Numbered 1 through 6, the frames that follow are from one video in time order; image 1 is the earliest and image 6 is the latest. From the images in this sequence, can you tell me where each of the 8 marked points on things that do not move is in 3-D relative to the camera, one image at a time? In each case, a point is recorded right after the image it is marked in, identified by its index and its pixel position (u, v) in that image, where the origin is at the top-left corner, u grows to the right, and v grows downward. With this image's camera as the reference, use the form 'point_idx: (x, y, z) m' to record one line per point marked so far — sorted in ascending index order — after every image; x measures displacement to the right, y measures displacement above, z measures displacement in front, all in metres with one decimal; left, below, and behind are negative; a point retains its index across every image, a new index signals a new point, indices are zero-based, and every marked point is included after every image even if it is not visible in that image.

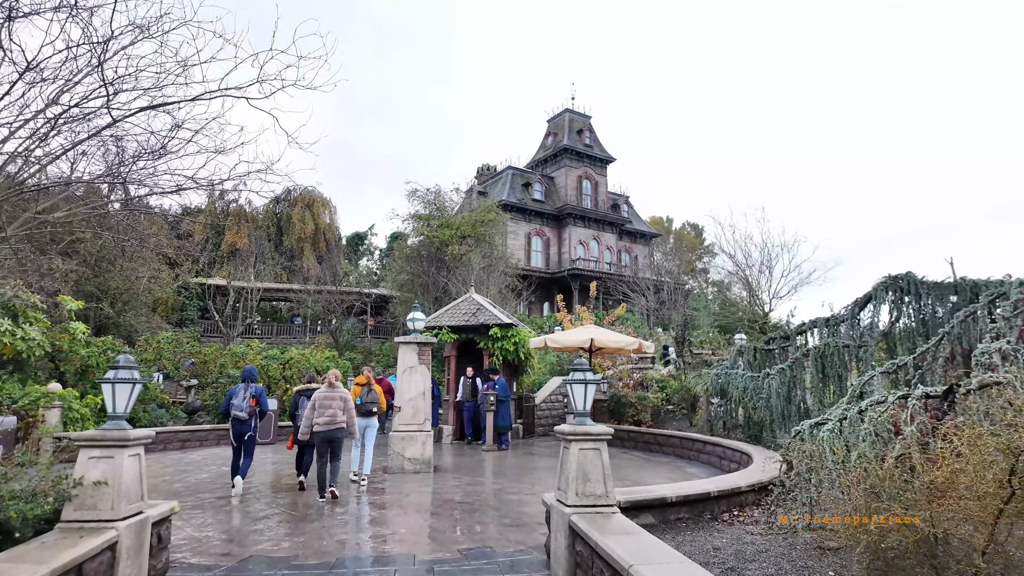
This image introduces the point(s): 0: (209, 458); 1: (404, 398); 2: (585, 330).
0: (-5.8, -3.2, +11.2) m
1: (-1.7, -1.8, +9.5) m
2: (+1.5, -0.9, +11.6) m
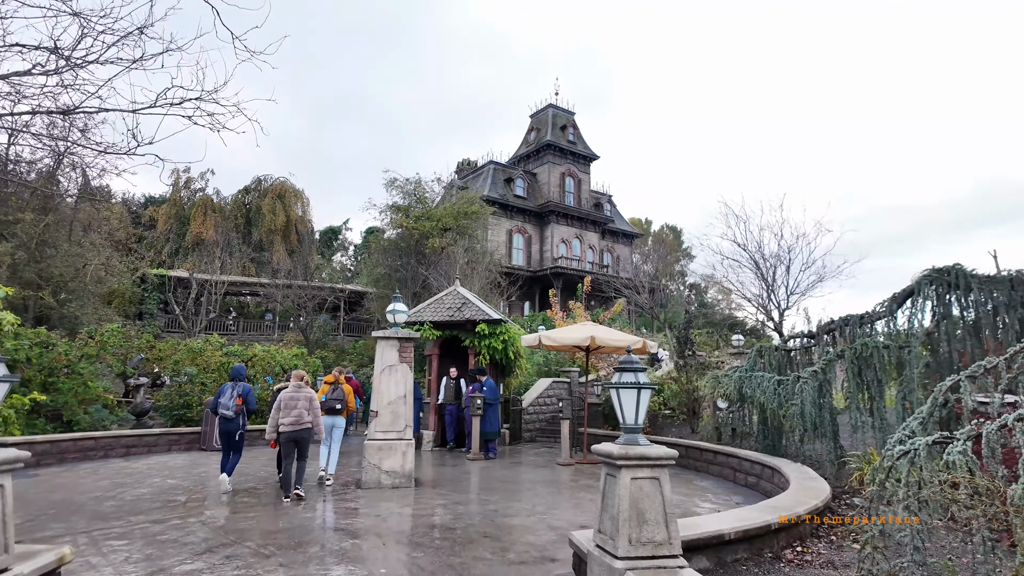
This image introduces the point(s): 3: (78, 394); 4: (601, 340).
0: (-6.0, -3.0, +9.8) m
1: (-1.8, -1.6, +8.2) m
2: (+1.3, -0.7, +10.5) m
3: (-8.2, -2.0, +11.1) m
4: (+1.6, -0.9, +10.2) m
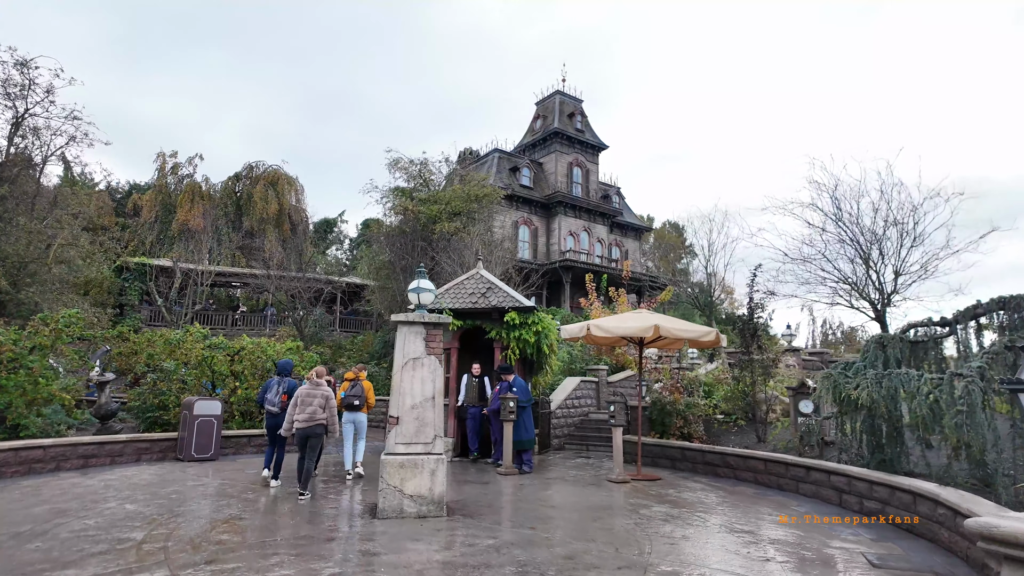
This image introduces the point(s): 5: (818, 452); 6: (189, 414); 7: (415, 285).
0: (-5.3, -2.6, +7.9) m
1: (-1.2, -1.3, +6.4) m
2: (+2.0, -0.4, +8.7) m
3: (-7.6, -1.6, +9.2) m
4: (+2.3, -0.6, +8.4) m
5: (+4.5, -2.4, +8.7) m
6: (-5.6, -2.2, +10.1) m
7: (-1.2, 0.0, +6.9) m
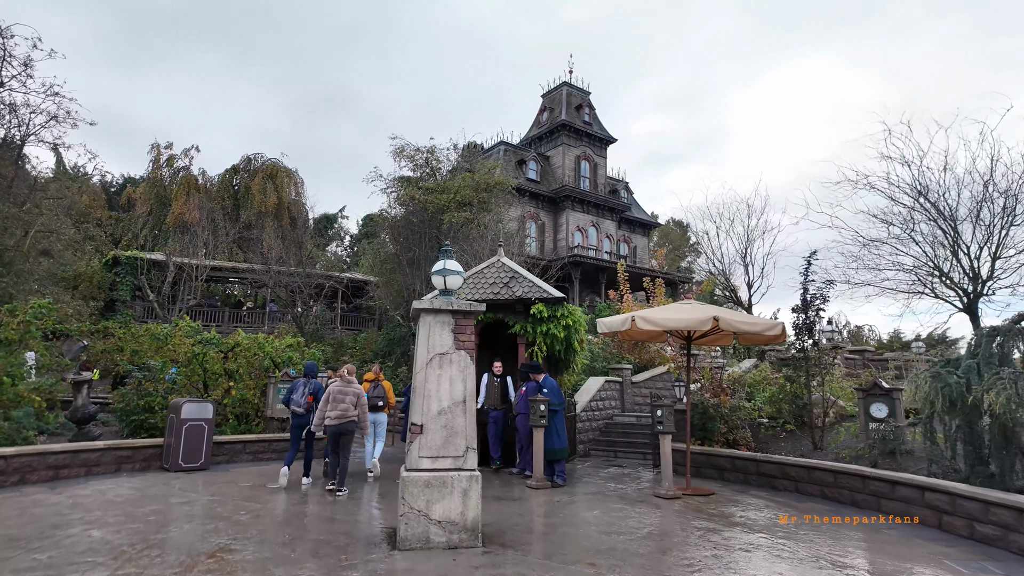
0: (-4.9, -2.4, +6.7) m
1: (-0.7, -1.1, +5.3) m
2: (+2.4, -0.2, +7.6) m
3: (-7.1, -1.4, +8.0) m
4: (+2.7, -0.4, +7.3) m
5: (+4.9, -2.3, +7.6) m
6: (-5.1, -2.0, +9.0) m
7: (-0.7, +0.2, +5.8) m
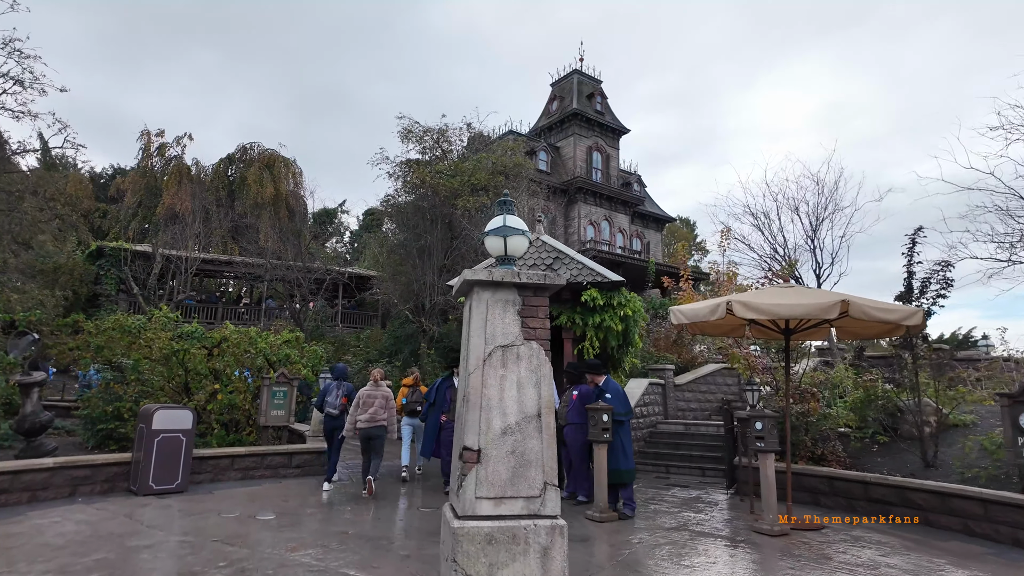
0: (-4.3, -2.2, +5.0) m
1: (-0.1, -0.9, +3.6) m
2: (+3.0, 0.0, +5.9) m
3: (-6.5, -1.2, +6.3) m
4: (+3.3, -0.2, +5.6) m
5: (+5.5, -2.0, +5.9) m
6: (-4.5, -1.8, +7.3) m
7: (-0.1, +0.5, +4.1) m
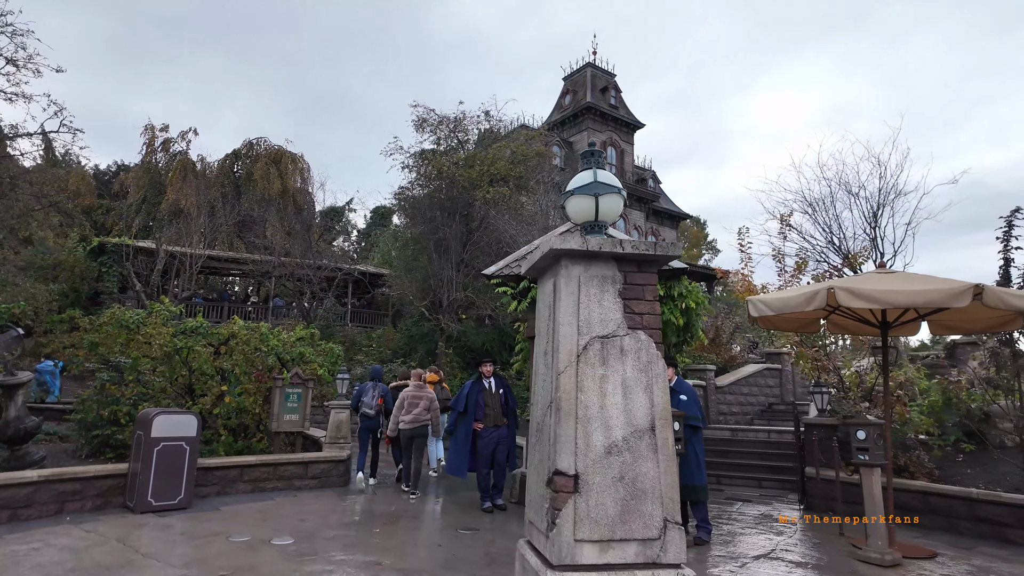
0: (-3.8, -2.1, +4.2) m
1: (+0.4, -0.7, +2.7) m
2: (+3.5, +0.1, +5.0) m
3: (-6.0, -1.1, +5.5) m
4: (+3.8, -0.1, +4.7) m
5: (+6.1, -1.9, +5.0) m
6: (-4.0, -1.6, +6.4) m
7: (+0.4, +0.6, +3.2) m
